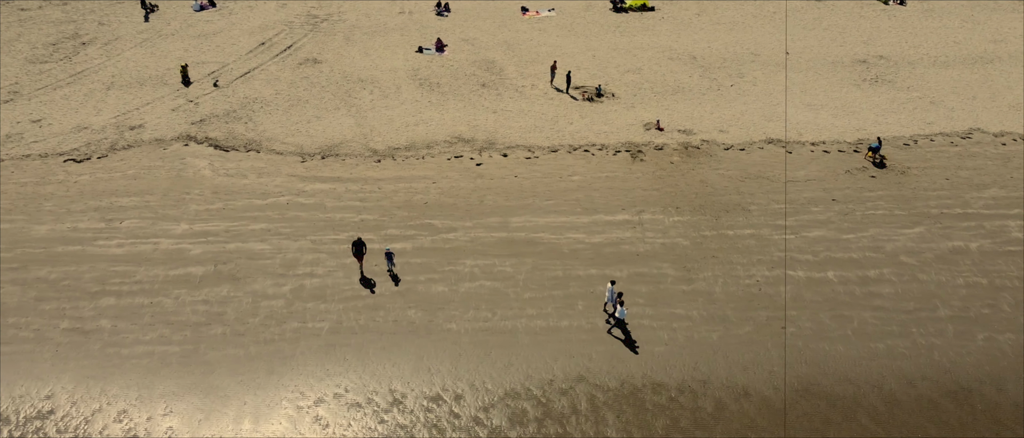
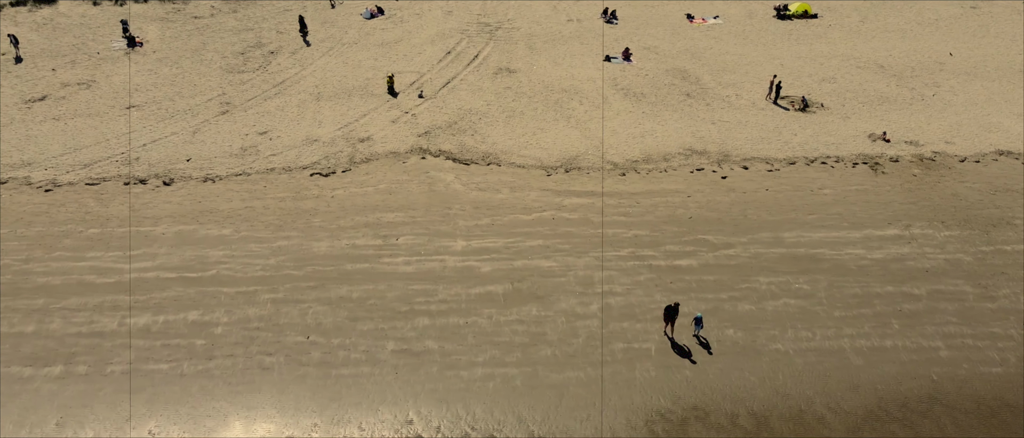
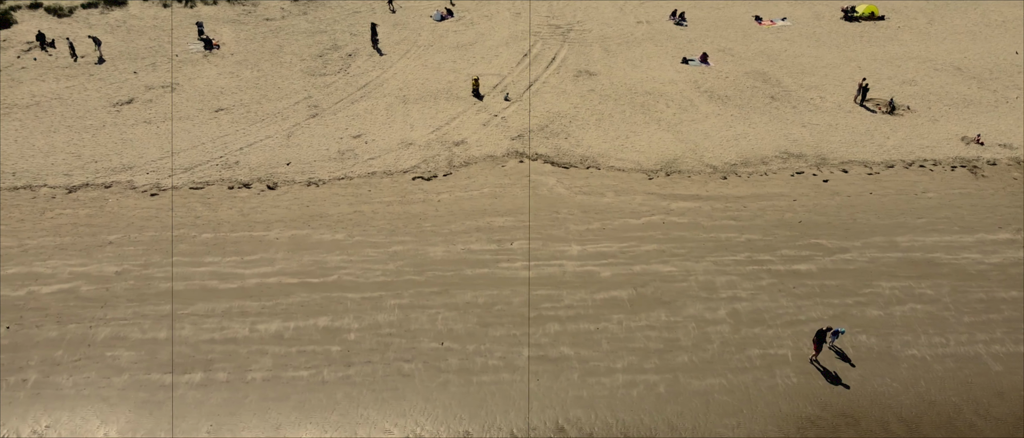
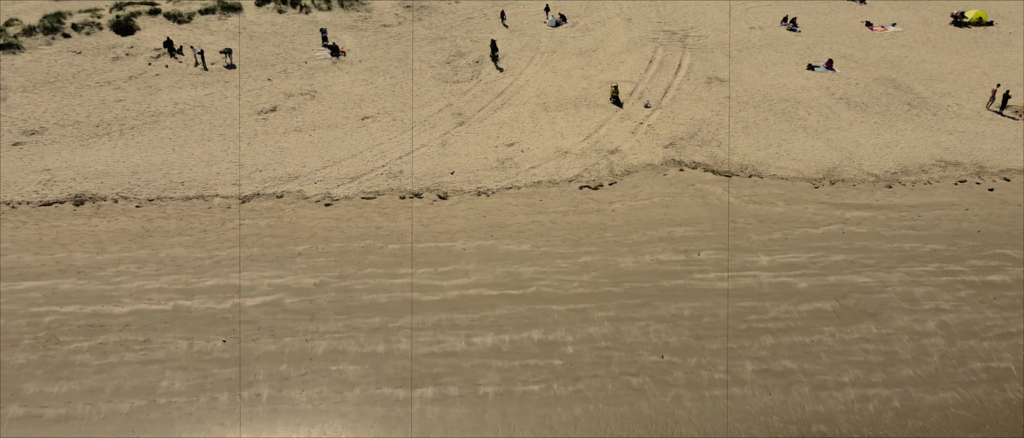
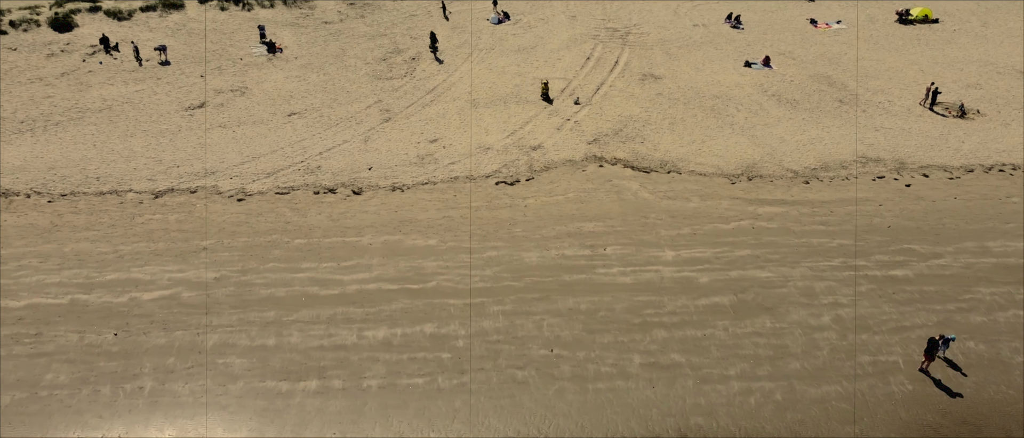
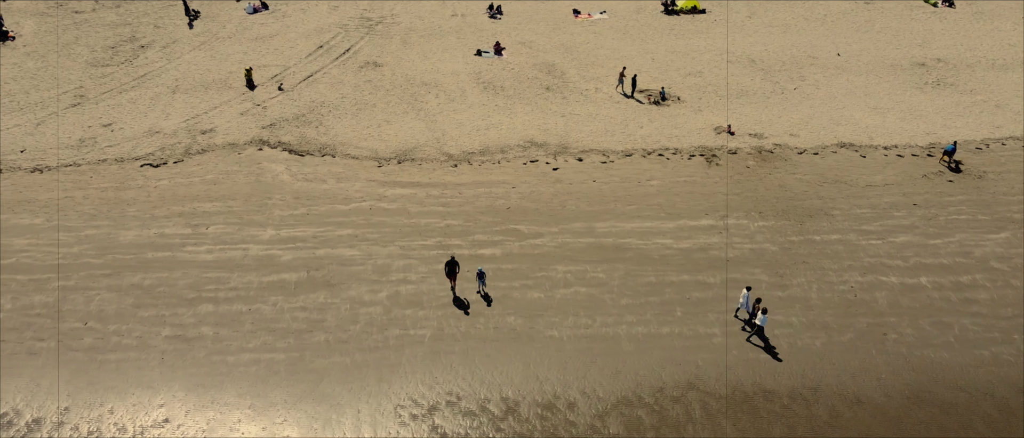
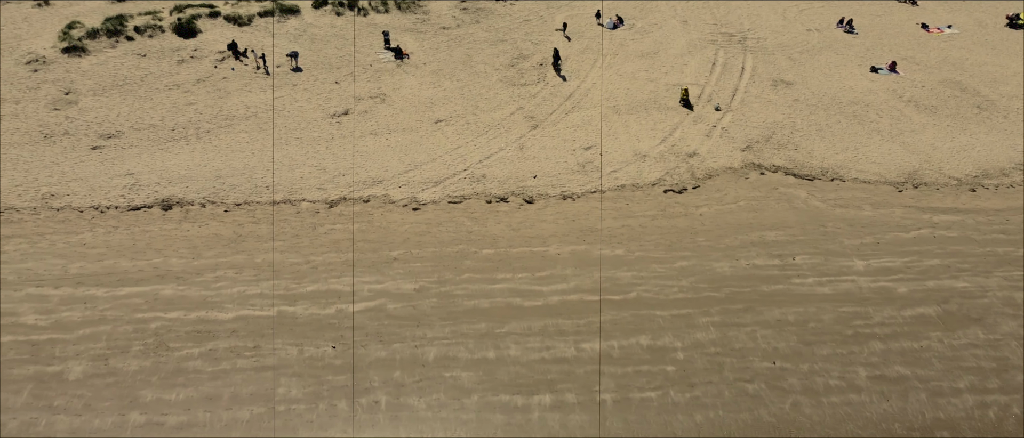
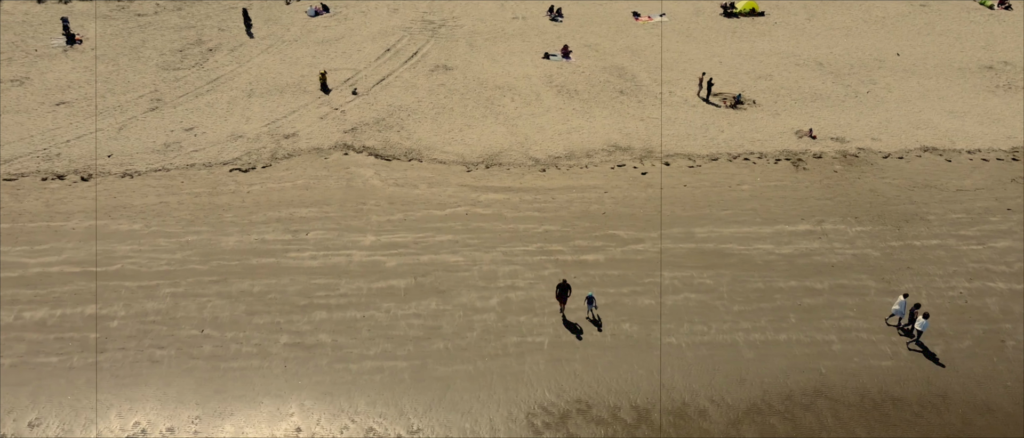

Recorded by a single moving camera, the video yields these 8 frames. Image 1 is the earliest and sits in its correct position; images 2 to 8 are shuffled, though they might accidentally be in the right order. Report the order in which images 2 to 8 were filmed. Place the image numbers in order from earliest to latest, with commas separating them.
6, 8, 2, 3, 5, 4, 7
